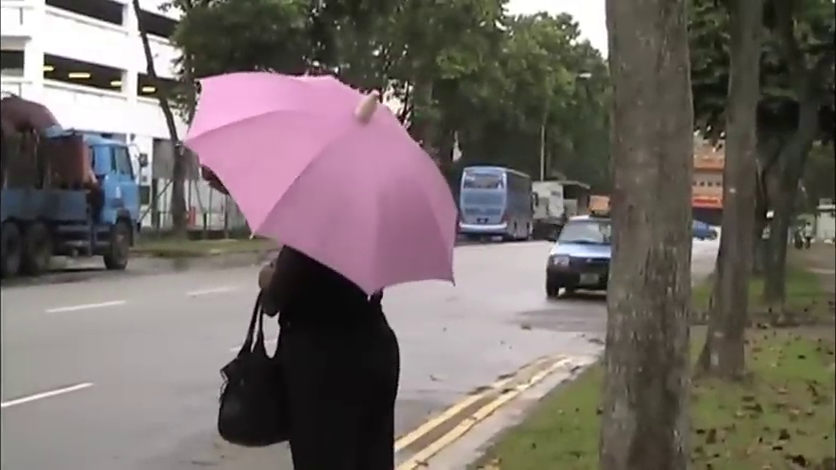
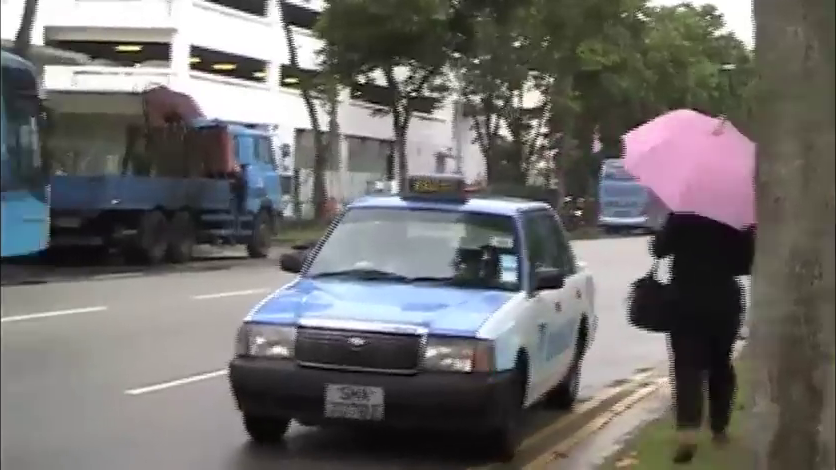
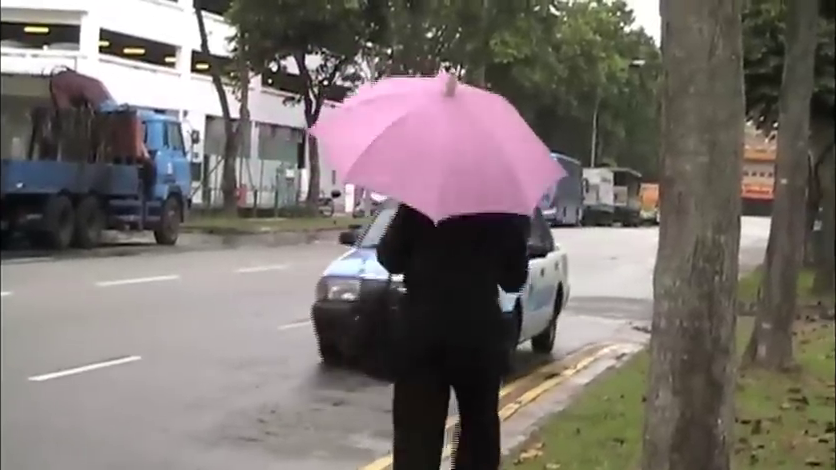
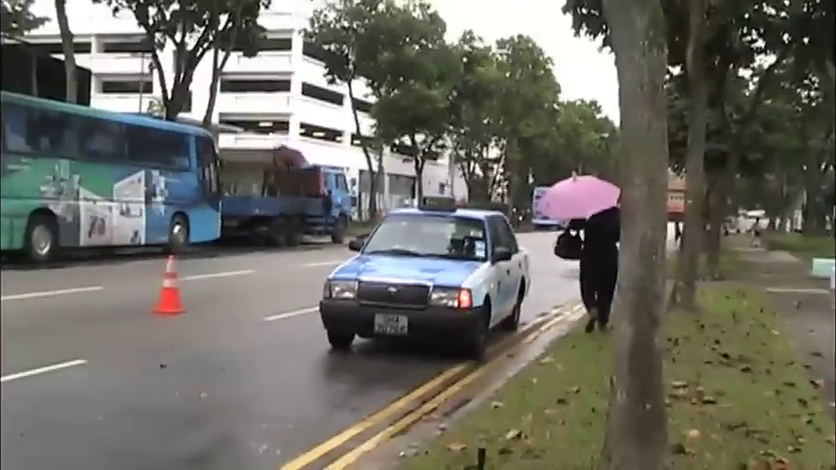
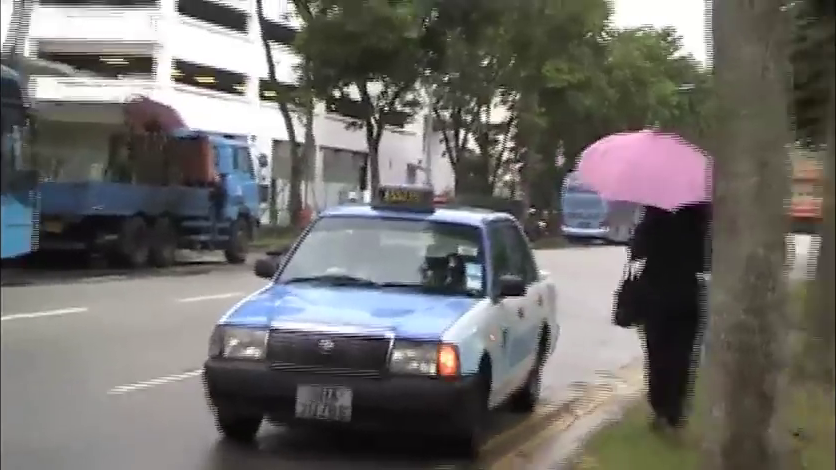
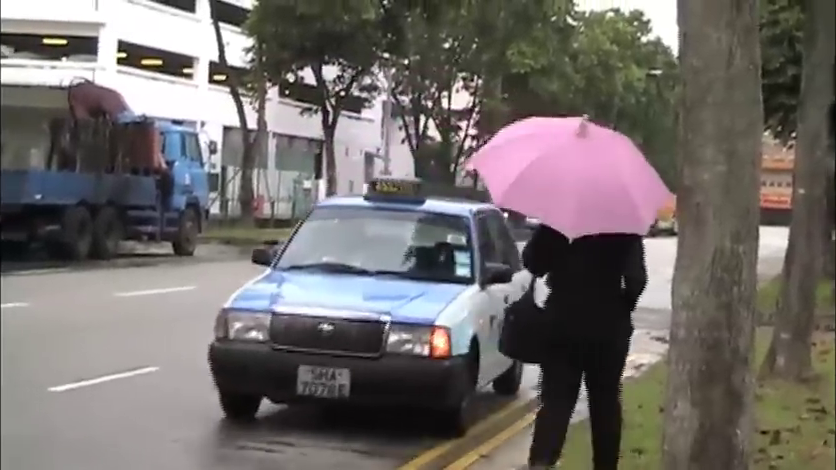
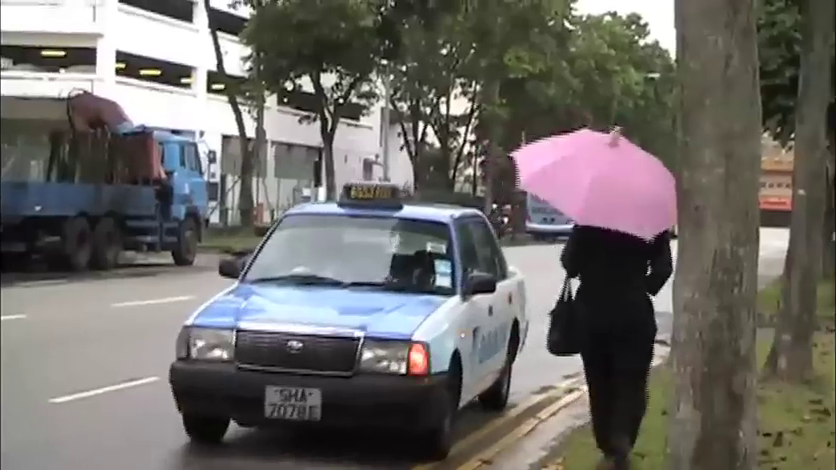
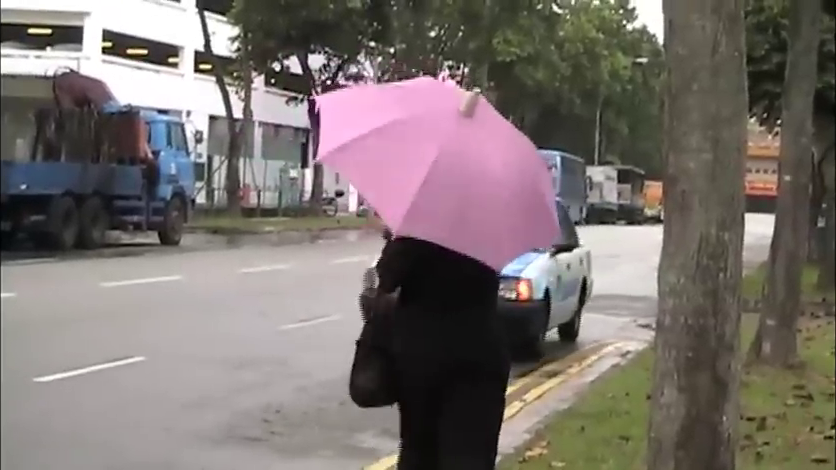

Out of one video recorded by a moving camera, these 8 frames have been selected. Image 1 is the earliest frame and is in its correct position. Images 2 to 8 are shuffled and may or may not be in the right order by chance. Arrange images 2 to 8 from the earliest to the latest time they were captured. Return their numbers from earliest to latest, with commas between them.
8, 3, 6, 7, 2, 5, 4
